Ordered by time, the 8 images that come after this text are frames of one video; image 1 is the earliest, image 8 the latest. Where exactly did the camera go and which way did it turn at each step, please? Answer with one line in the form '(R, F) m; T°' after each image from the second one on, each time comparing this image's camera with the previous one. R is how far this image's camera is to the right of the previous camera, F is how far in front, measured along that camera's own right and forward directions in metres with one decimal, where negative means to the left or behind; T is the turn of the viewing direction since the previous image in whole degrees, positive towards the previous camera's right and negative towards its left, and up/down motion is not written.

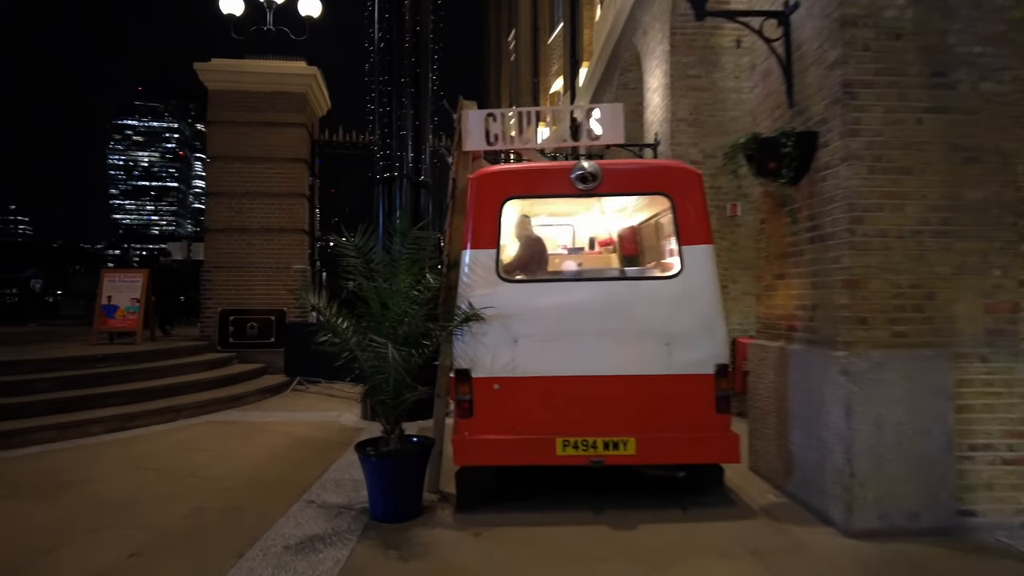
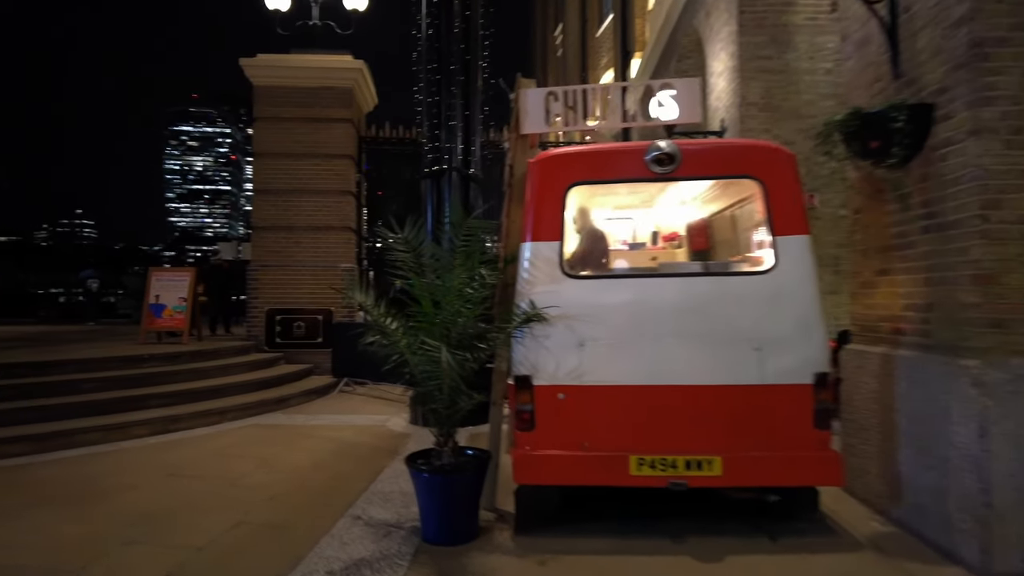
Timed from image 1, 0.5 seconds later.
(-0.1, +0.5) m; -4°
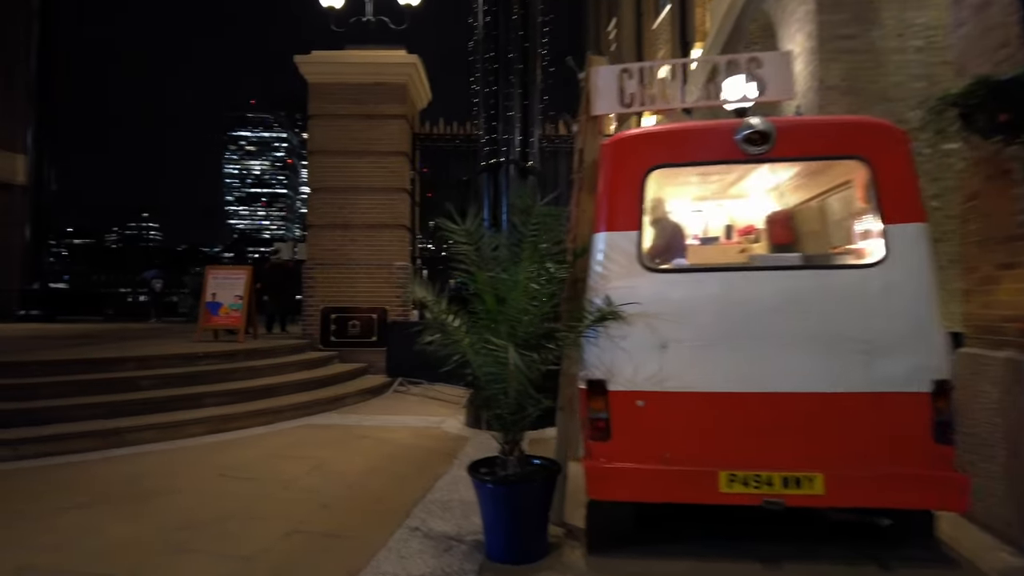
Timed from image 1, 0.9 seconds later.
(-0.1, +0.3) m; -4°
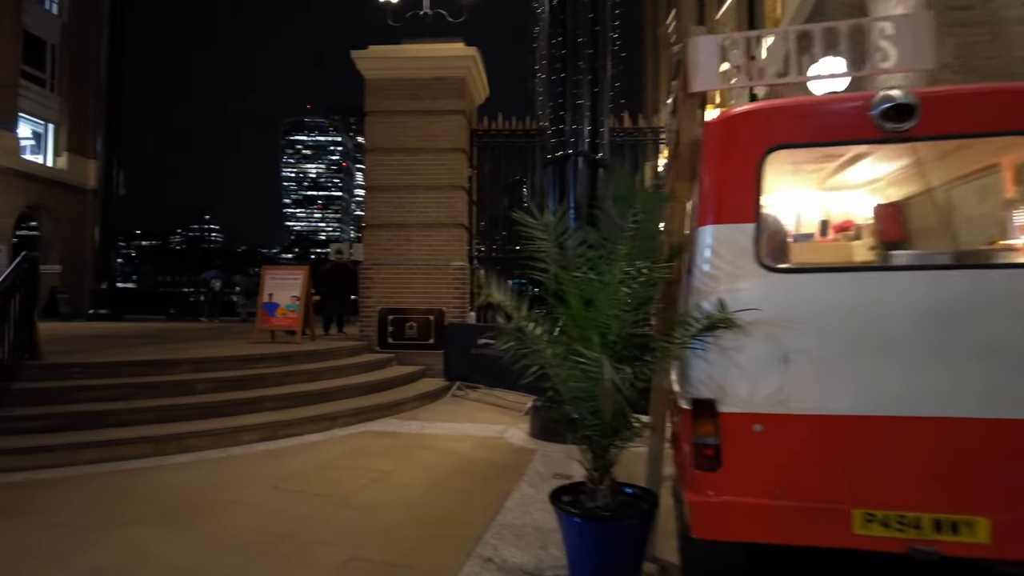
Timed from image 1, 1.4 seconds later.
(-0.2, +0.5) m; -4°
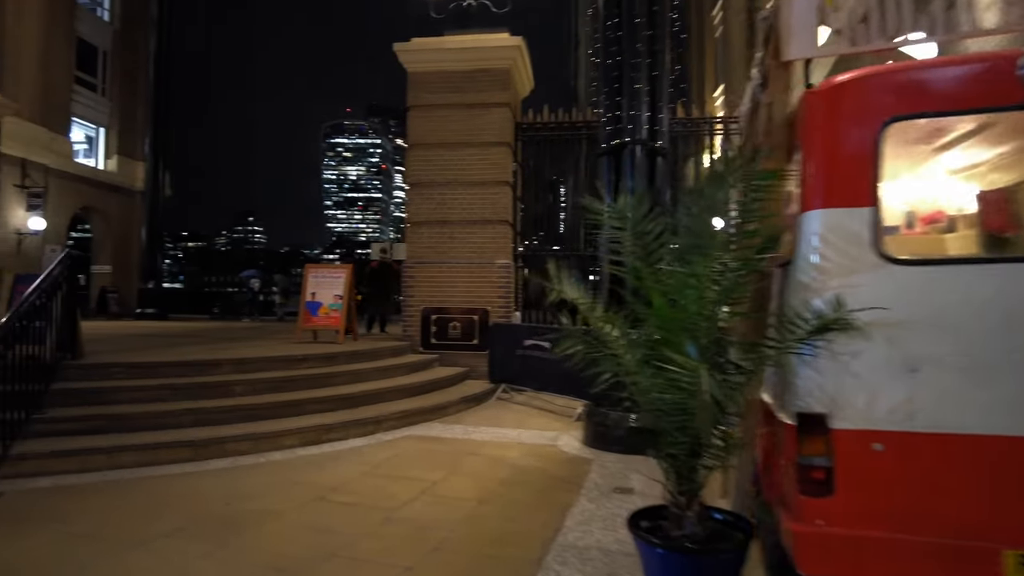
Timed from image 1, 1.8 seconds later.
(-0.2, +0.4) m; -3°
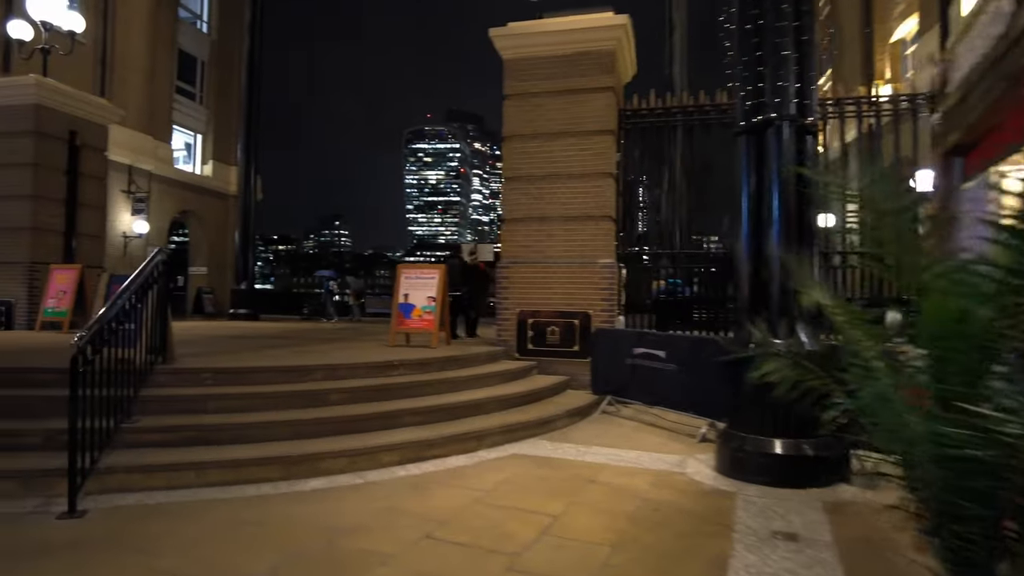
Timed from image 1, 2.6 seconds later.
(-0.4, +0.8) m; -7°
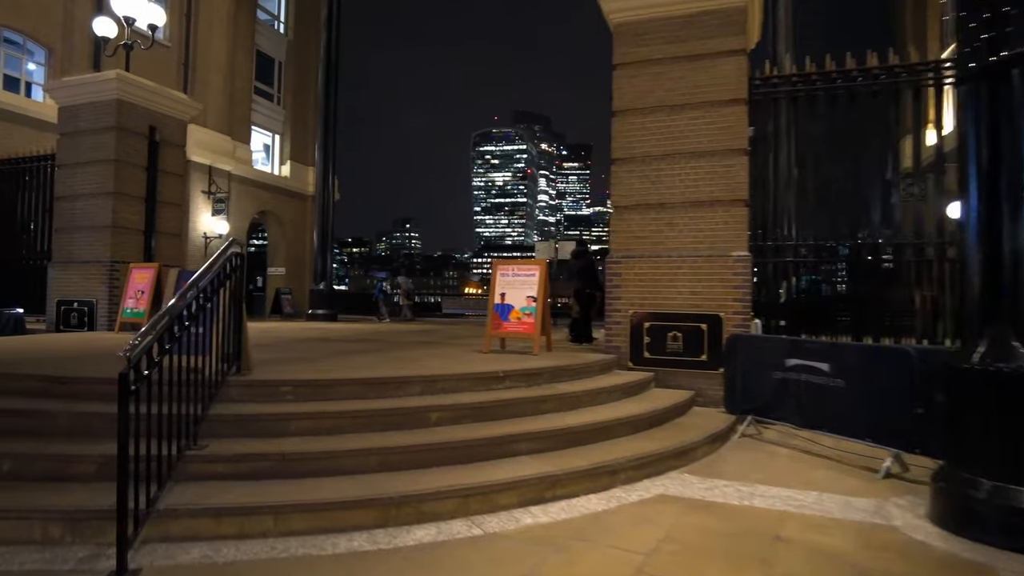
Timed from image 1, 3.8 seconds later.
(-0.6, +1.2) m; -6°
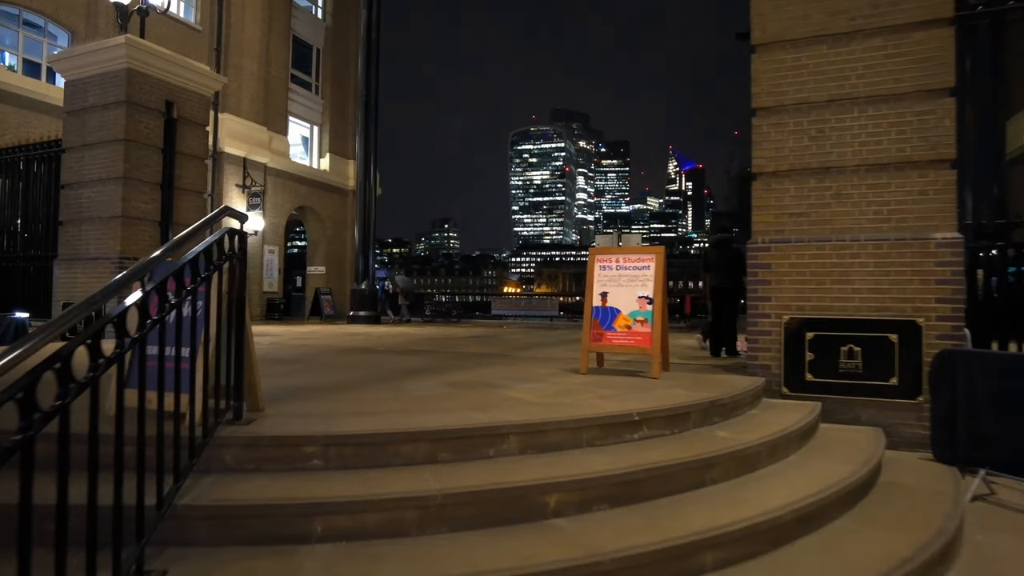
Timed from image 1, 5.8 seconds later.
(-0.6, +2.1) m; -3°
